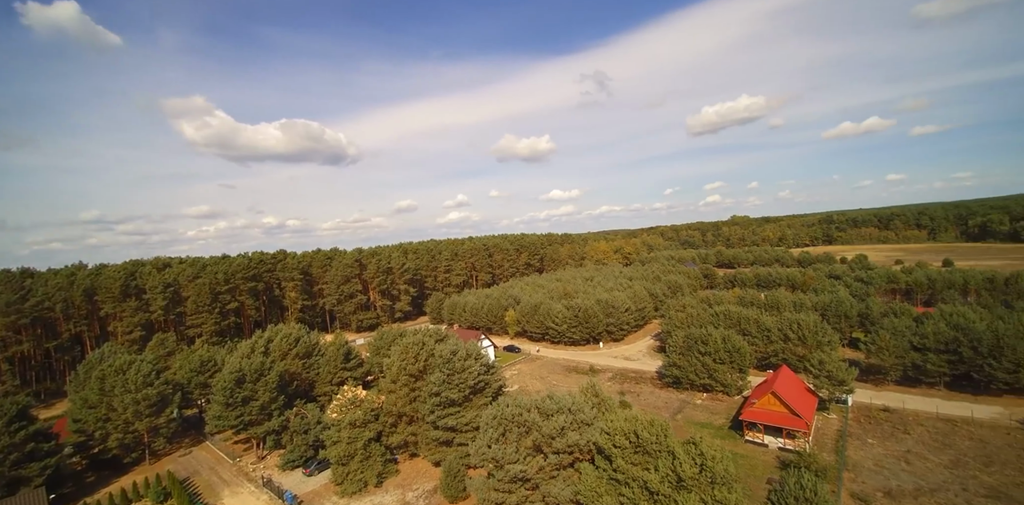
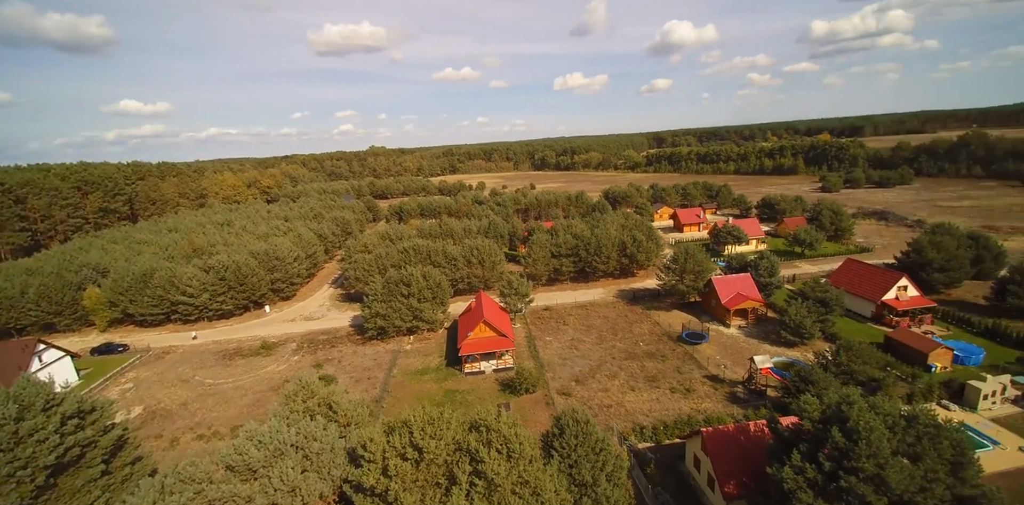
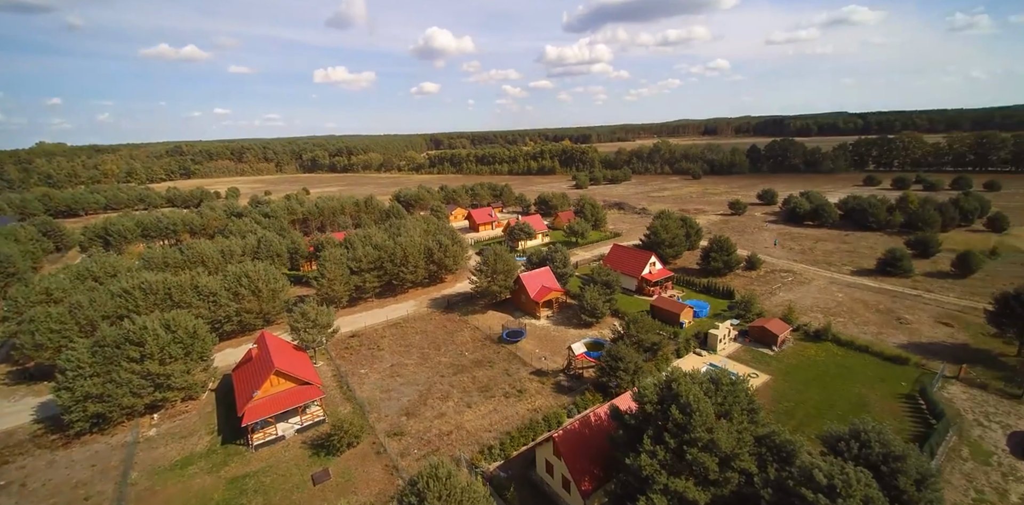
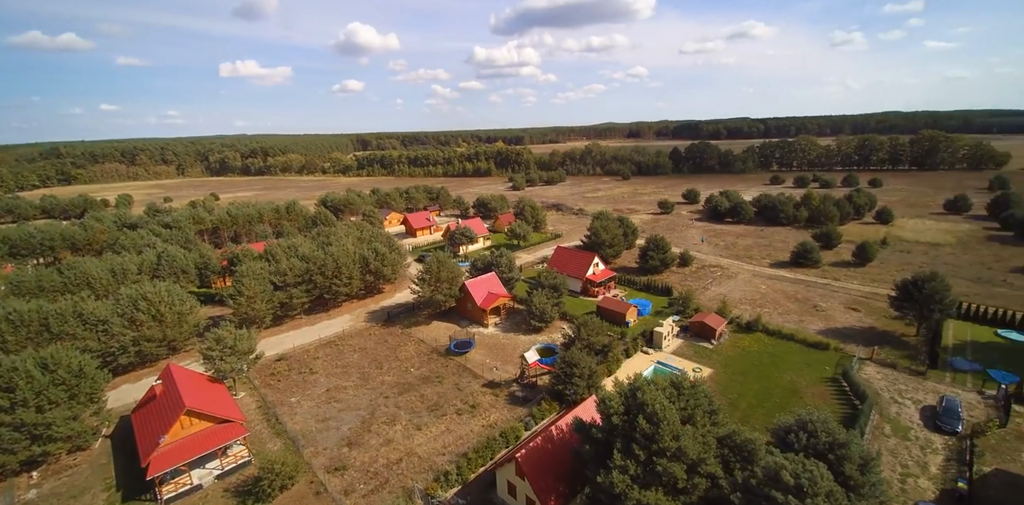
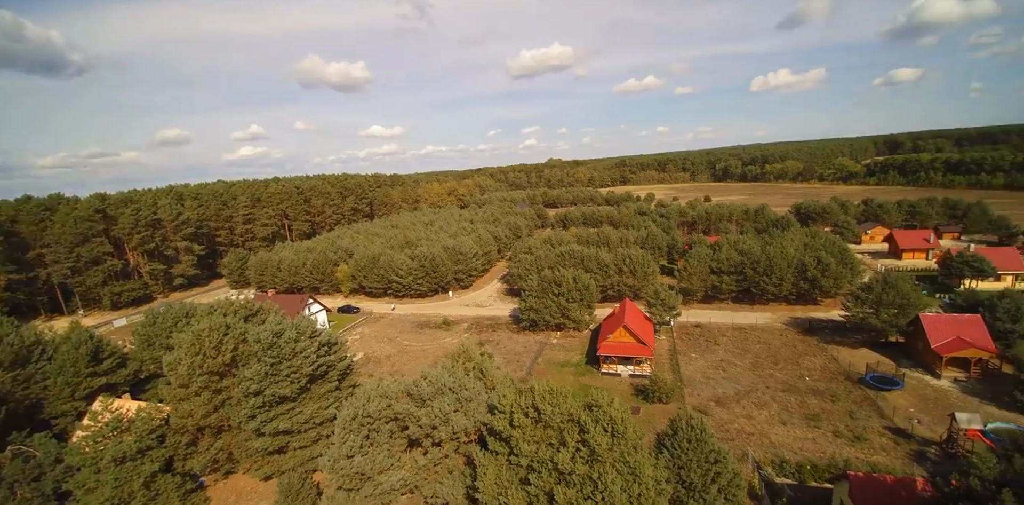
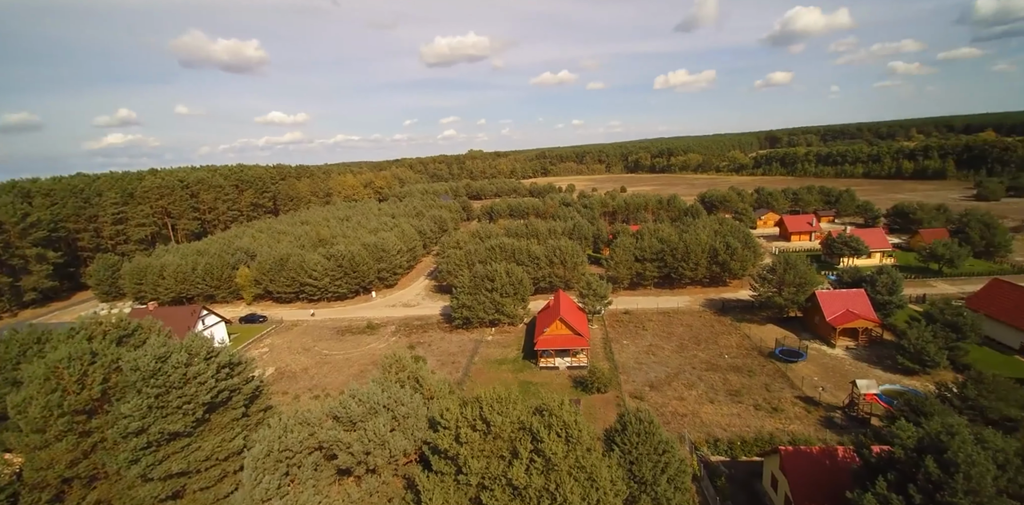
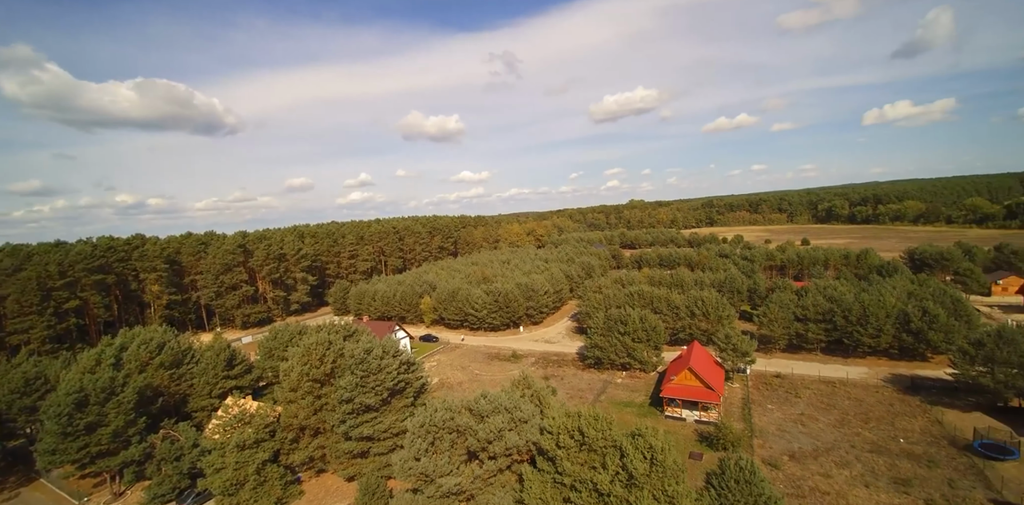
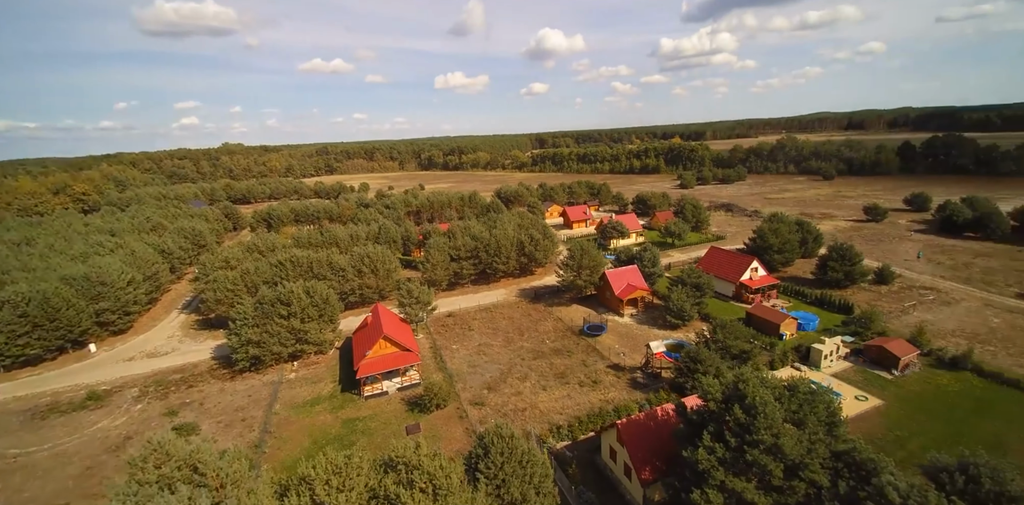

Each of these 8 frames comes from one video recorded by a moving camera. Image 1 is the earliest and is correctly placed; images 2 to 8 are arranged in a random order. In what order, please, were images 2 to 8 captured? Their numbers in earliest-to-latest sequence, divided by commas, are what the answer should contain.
7, 5, 6, 2, 8, 3, 4
